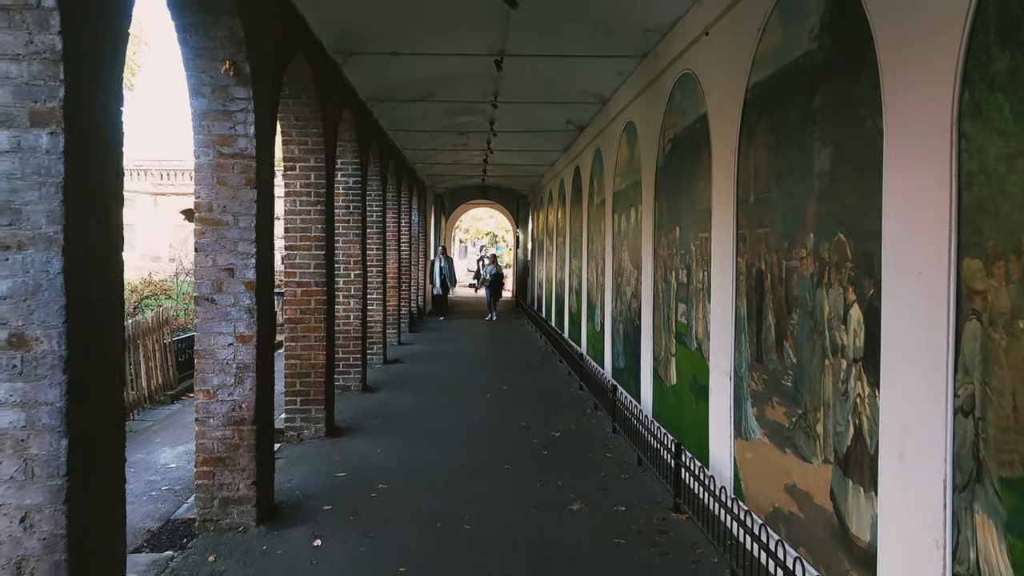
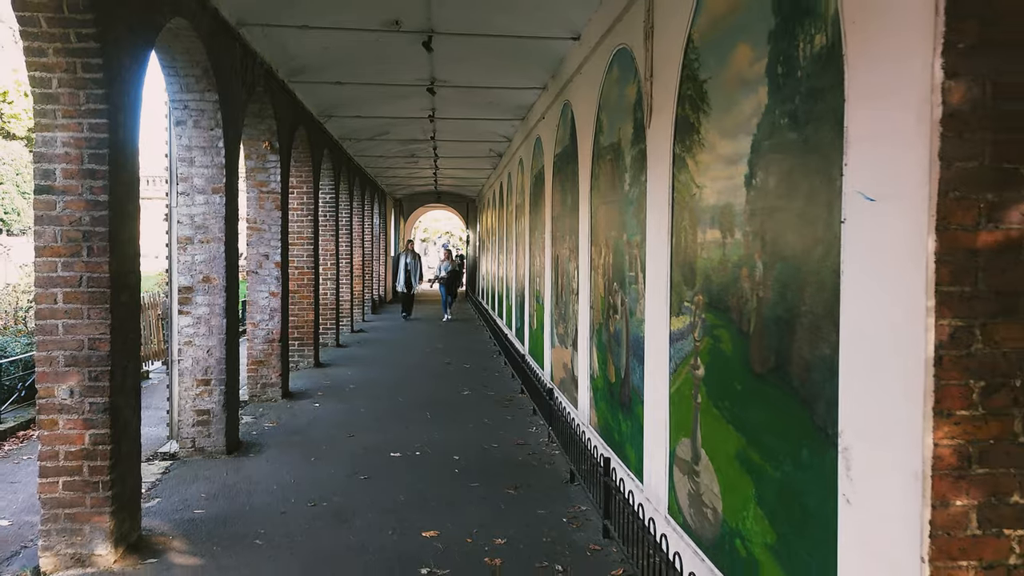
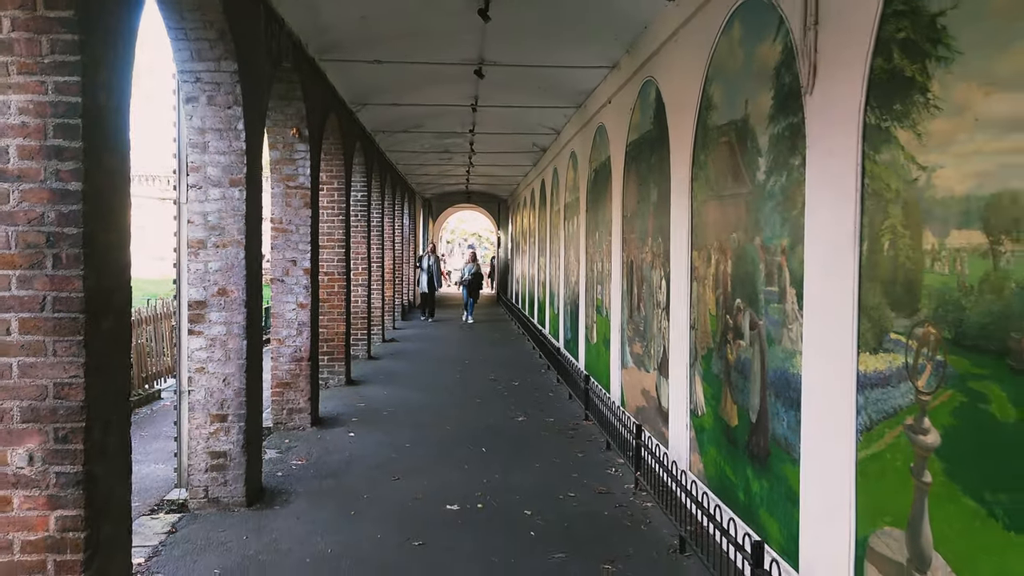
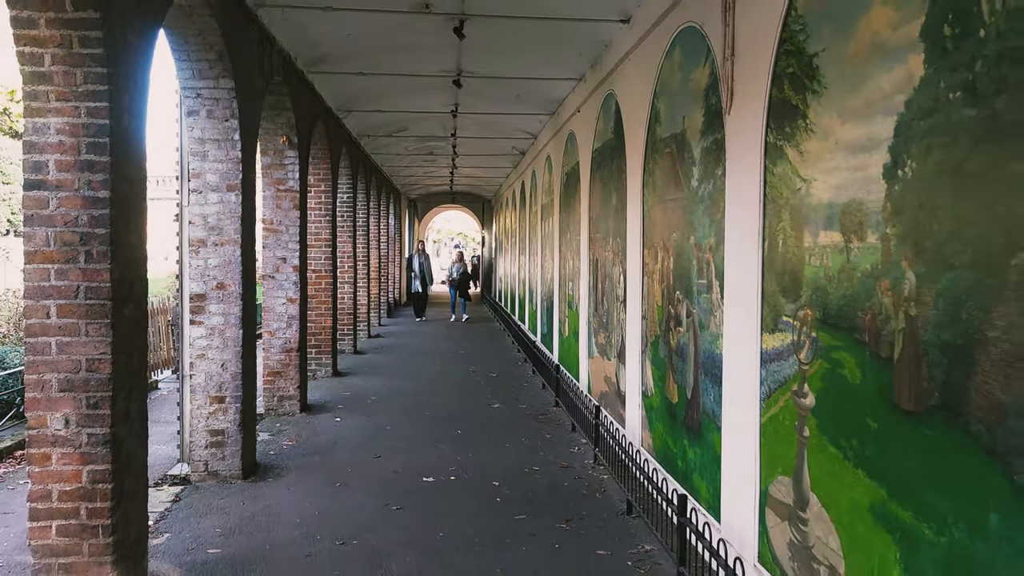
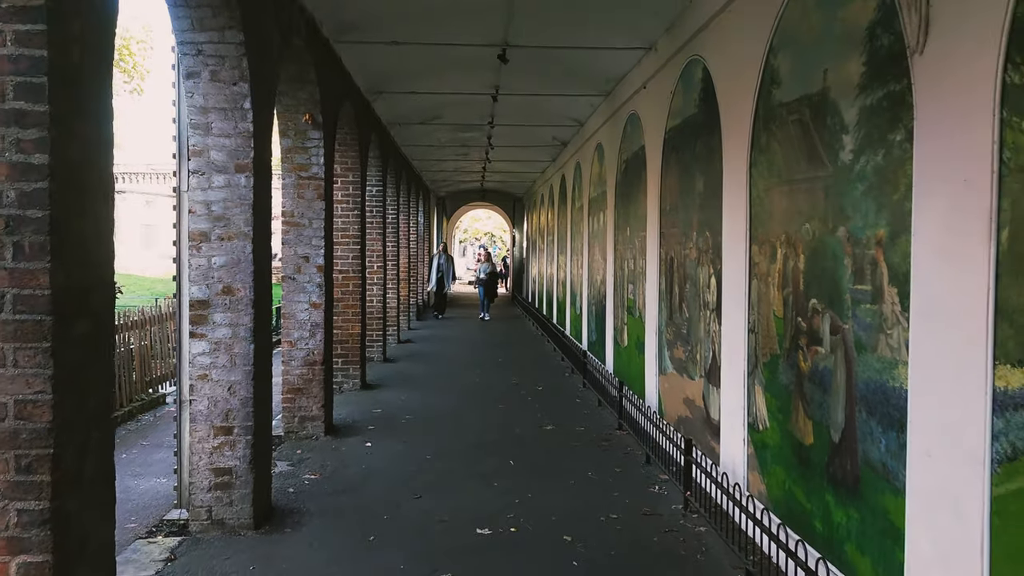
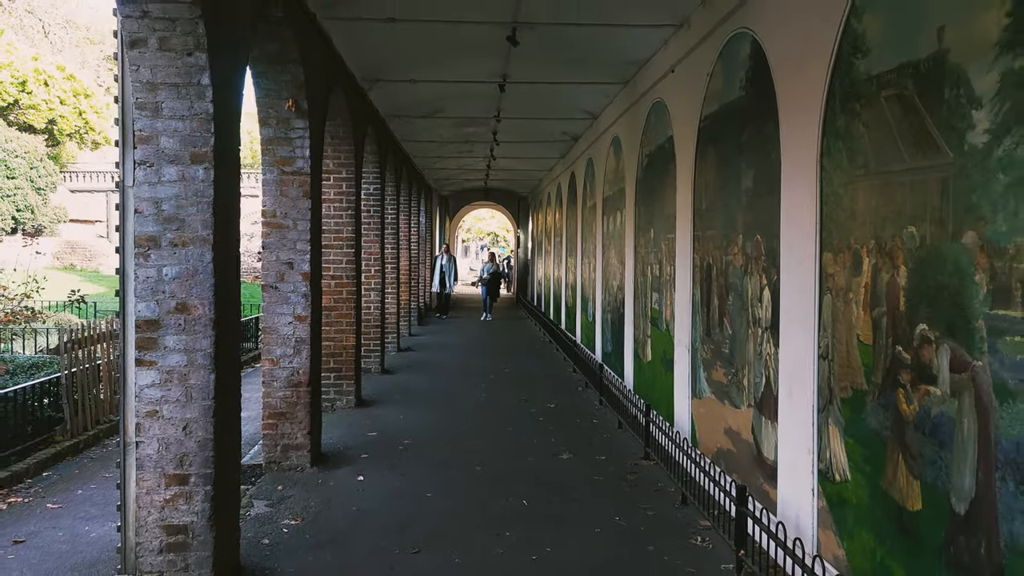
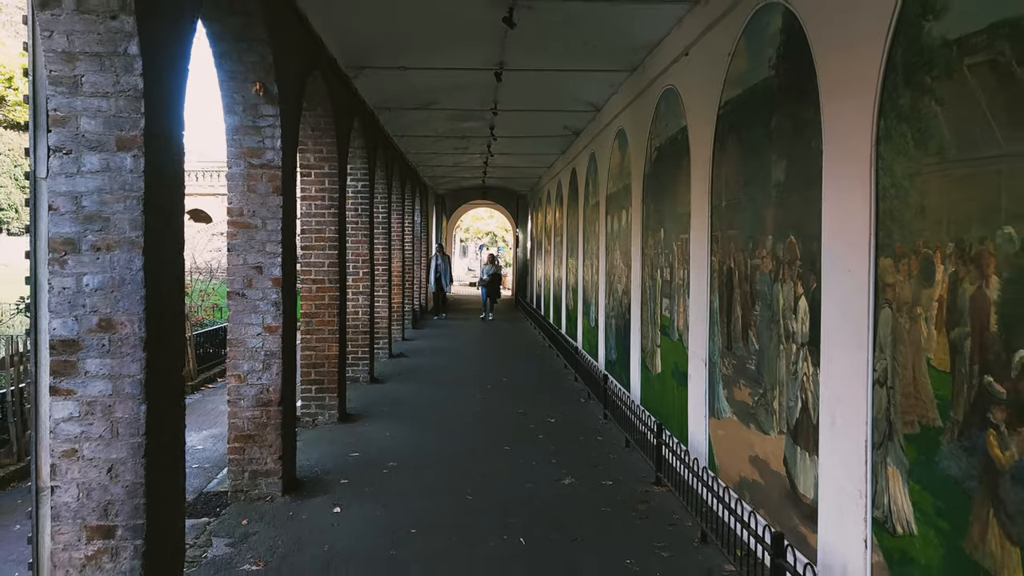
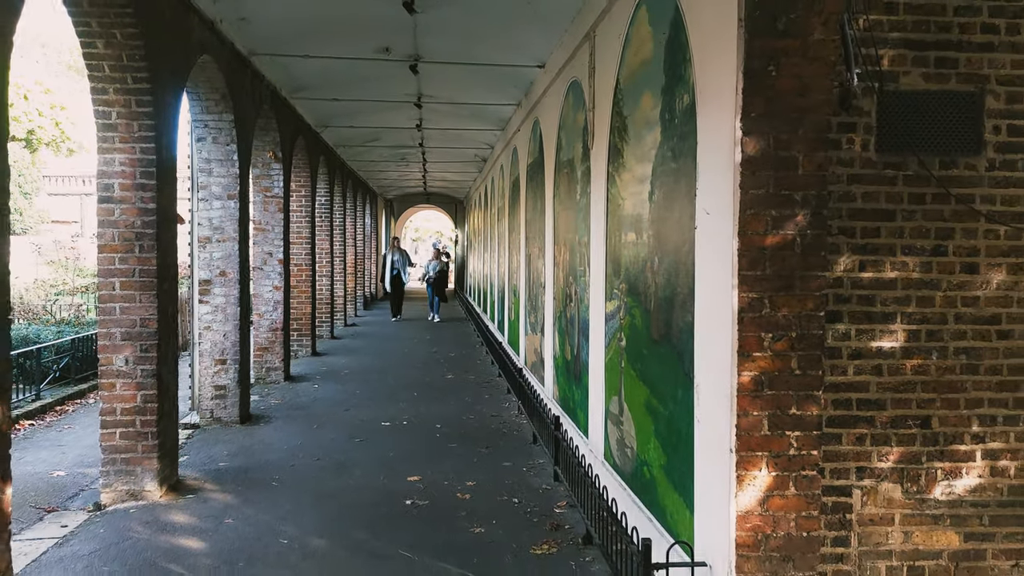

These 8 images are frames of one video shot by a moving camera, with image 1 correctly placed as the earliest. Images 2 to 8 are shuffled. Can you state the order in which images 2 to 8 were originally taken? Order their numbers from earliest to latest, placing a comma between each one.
7, 6, 5, 3, 4, 2, 8
